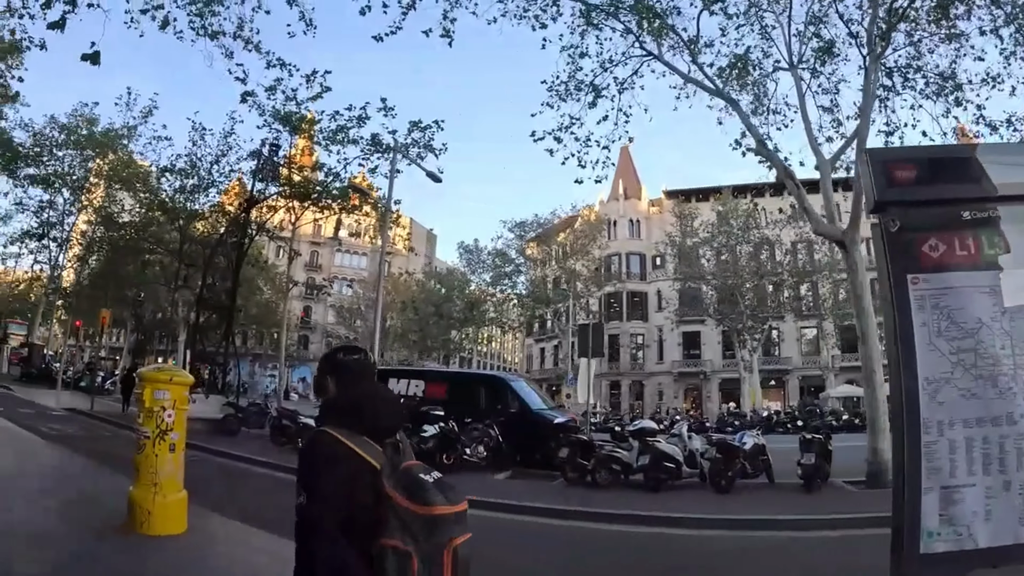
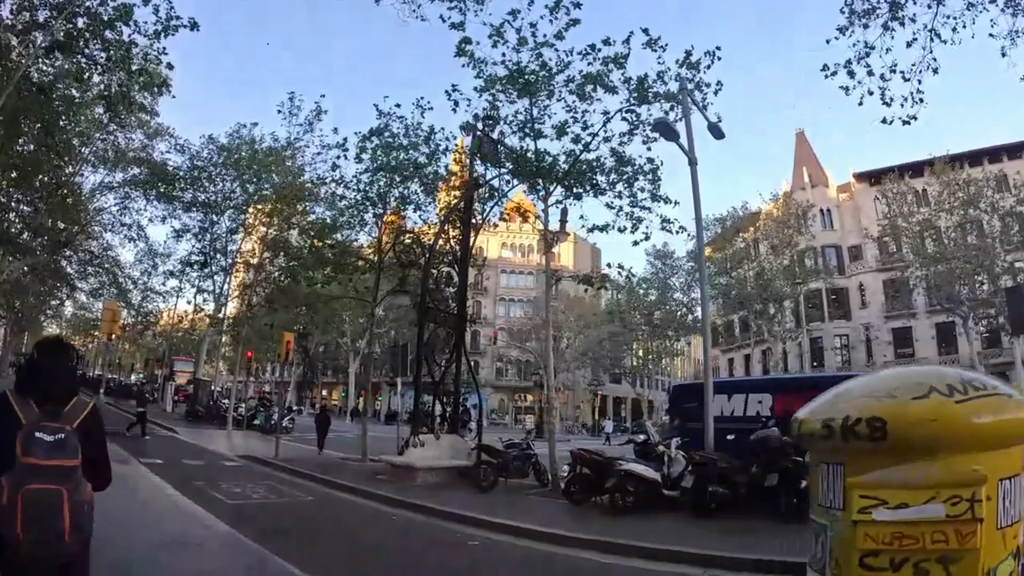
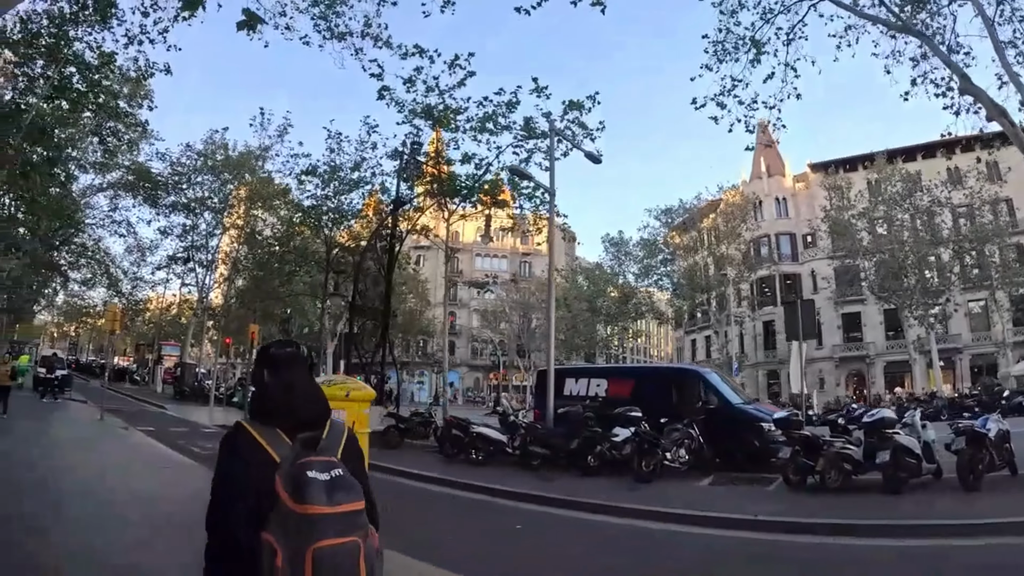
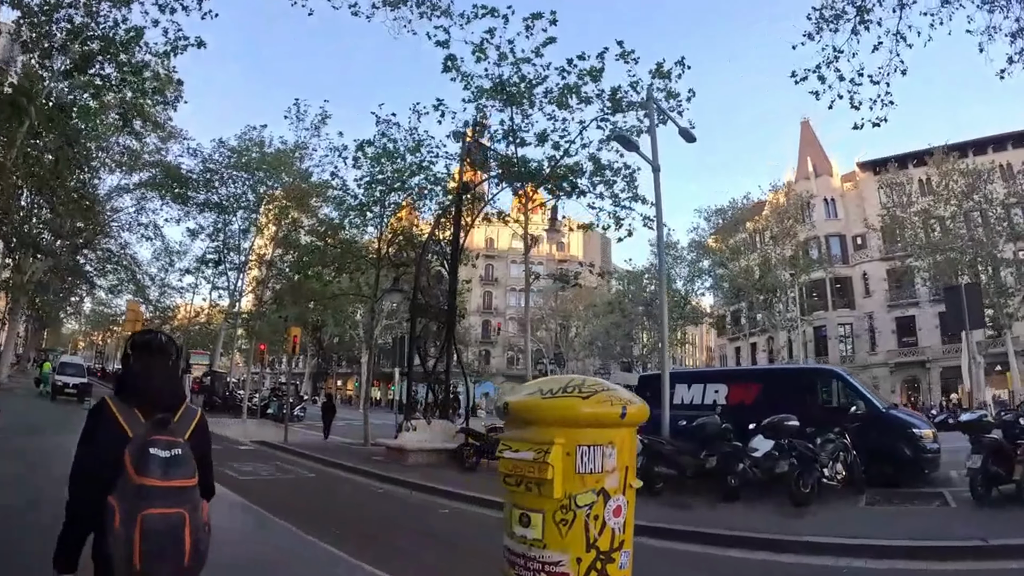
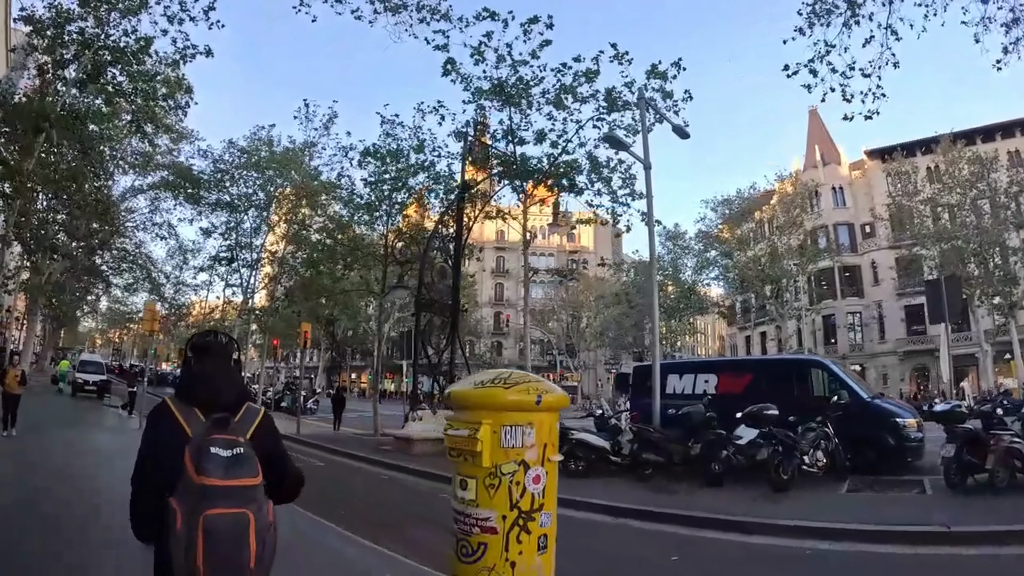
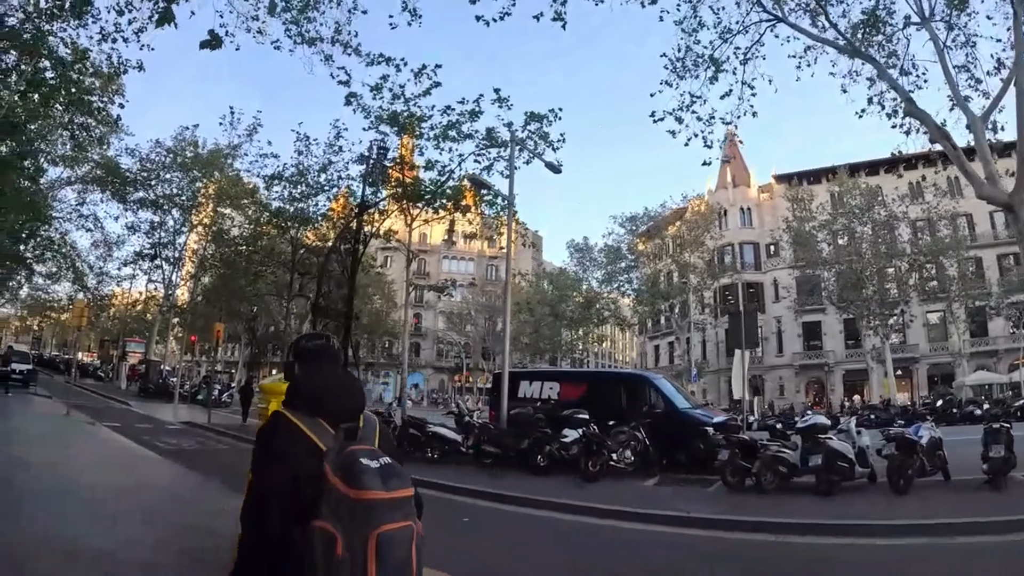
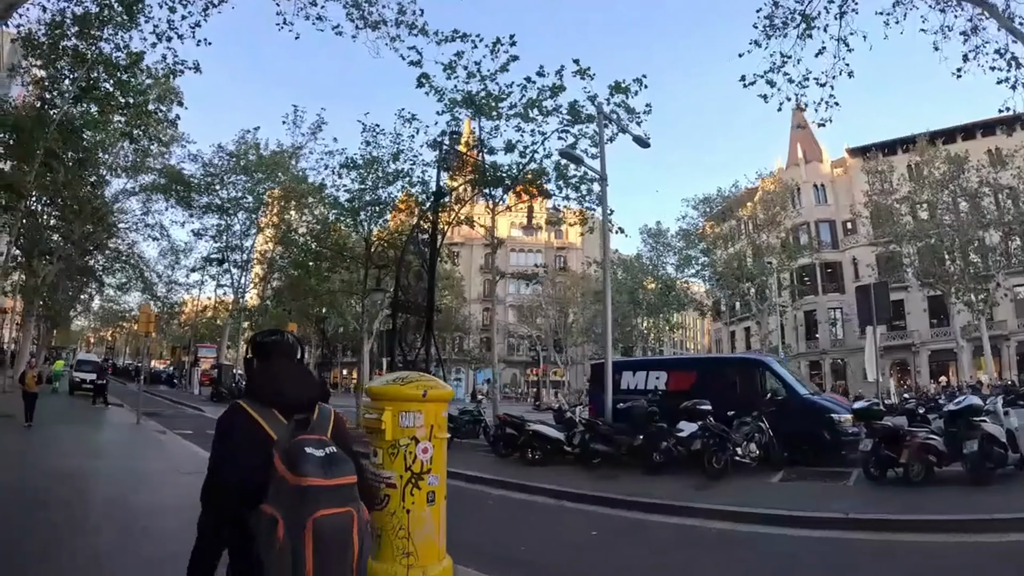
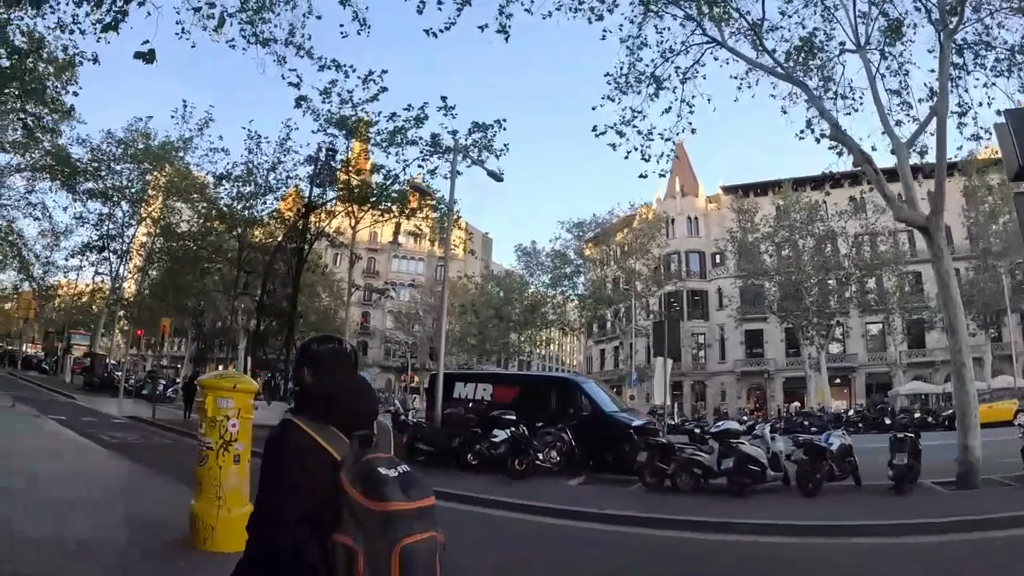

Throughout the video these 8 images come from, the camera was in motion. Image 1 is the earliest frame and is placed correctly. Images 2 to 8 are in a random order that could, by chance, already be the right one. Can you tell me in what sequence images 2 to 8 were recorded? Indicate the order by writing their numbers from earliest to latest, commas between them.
8, 6, 3, 7, 5, 4, 2
